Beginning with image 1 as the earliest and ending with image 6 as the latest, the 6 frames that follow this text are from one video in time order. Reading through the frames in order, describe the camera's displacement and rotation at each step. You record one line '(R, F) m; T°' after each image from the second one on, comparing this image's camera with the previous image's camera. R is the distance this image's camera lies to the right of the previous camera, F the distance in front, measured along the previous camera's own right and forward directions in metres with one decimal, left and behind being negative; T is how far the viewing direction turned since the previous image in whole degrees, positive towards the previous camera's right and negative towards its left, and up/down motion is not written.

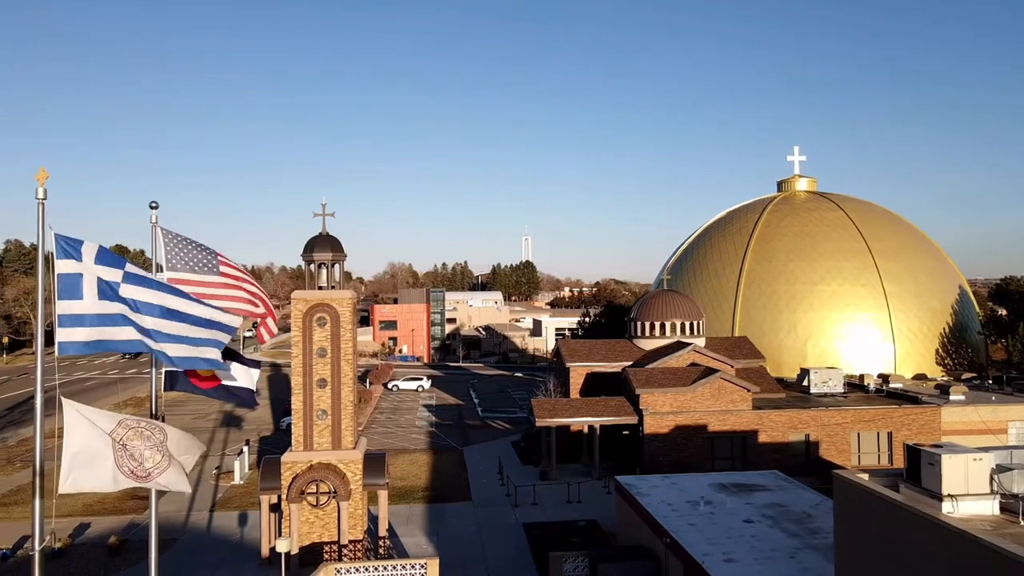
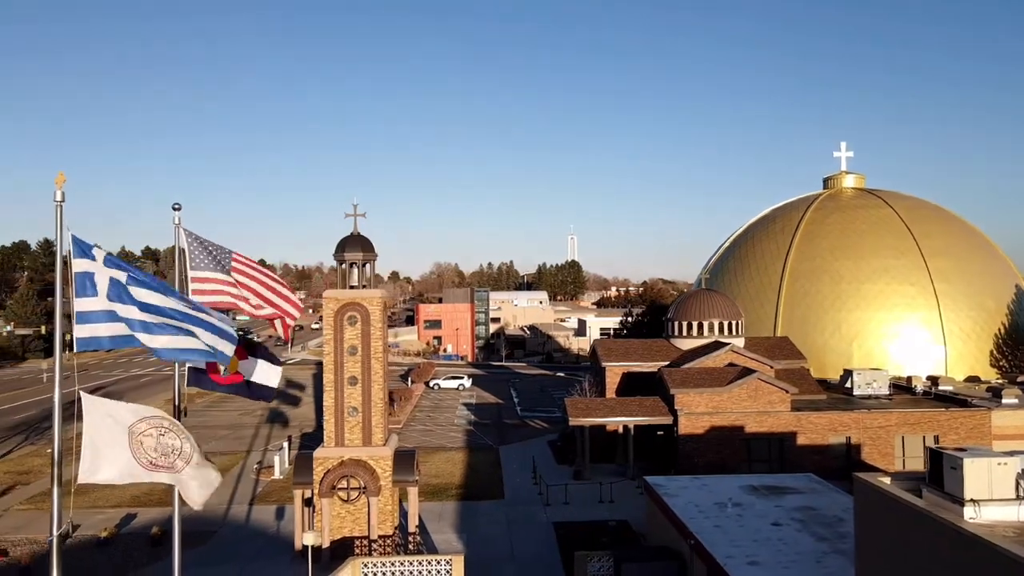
(+0.5, 0.0) m; -4°
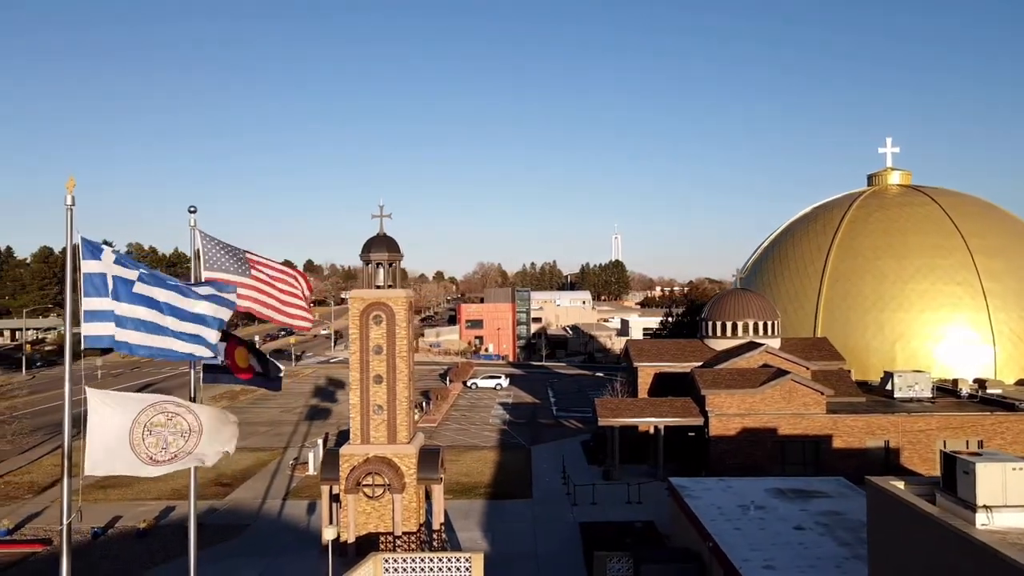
(+0.5, -0.1) m; -3°
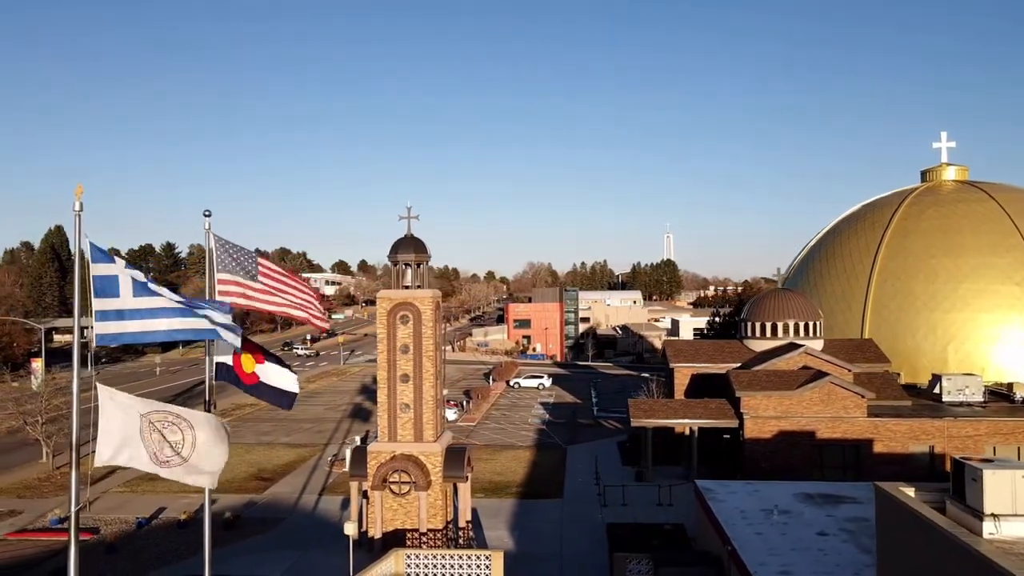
(+0.7, -0.1) m; -4°
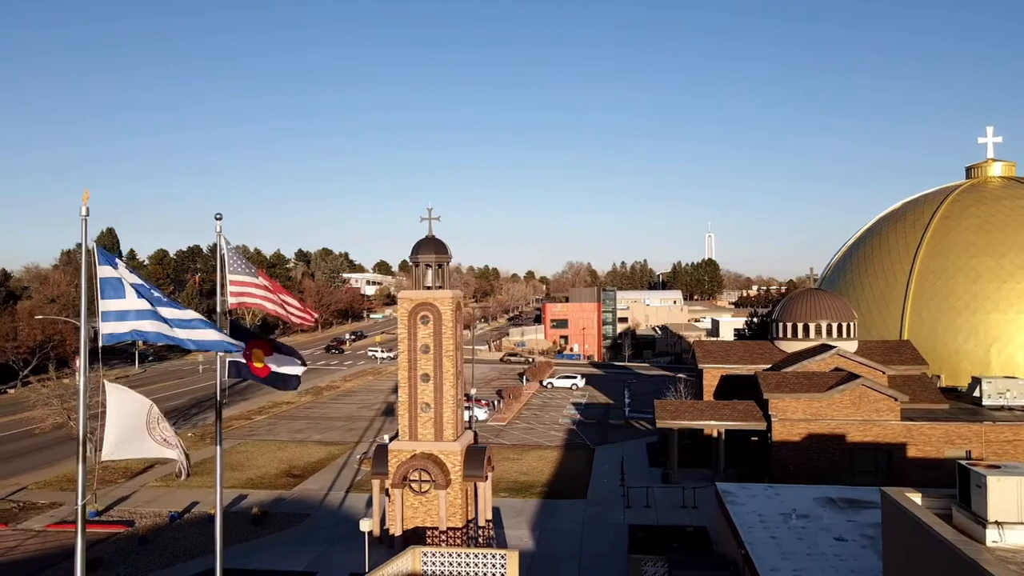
(+0.5, -0.1) m; -3°
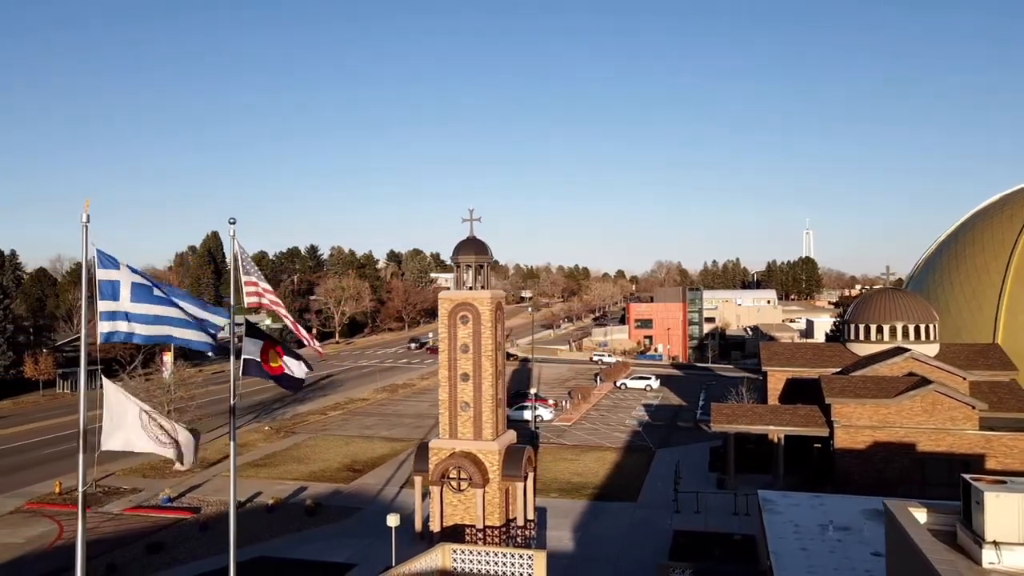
(+1.4, +0.1) m; -7°
